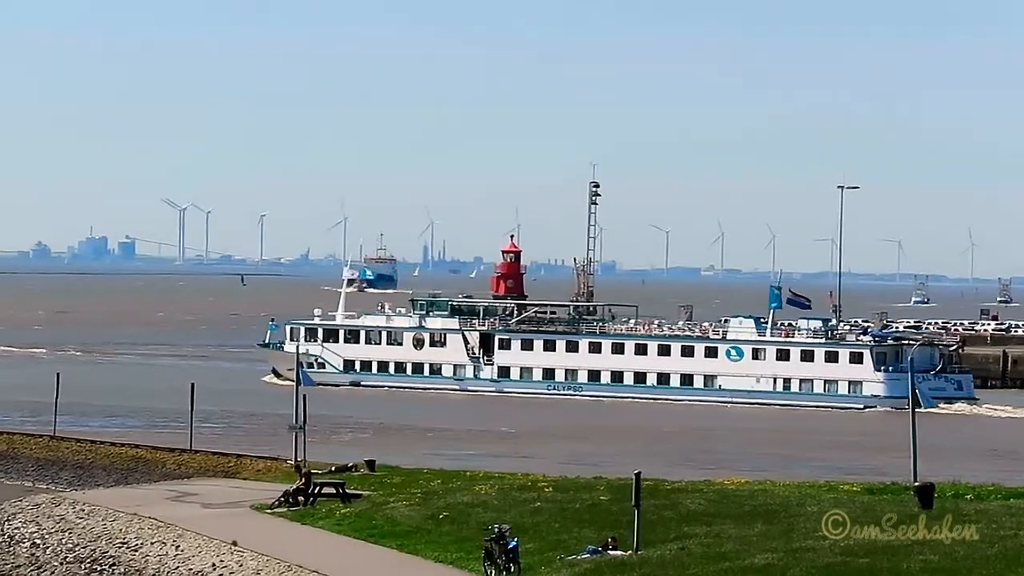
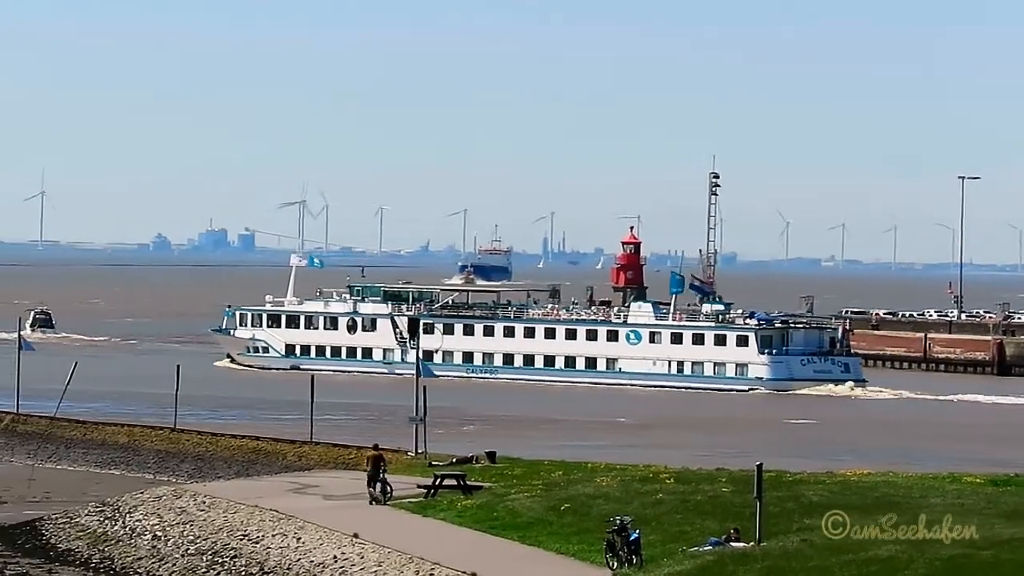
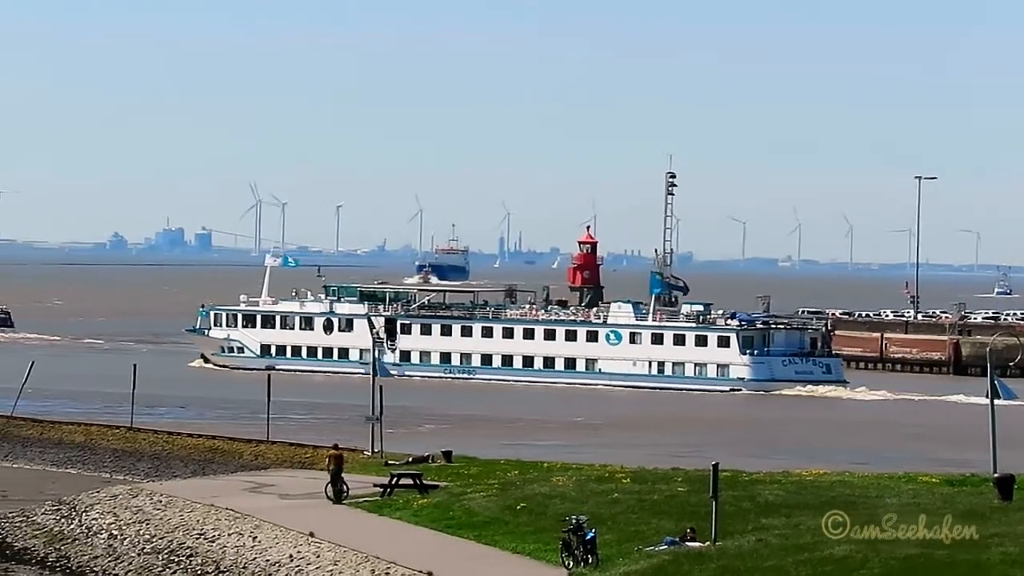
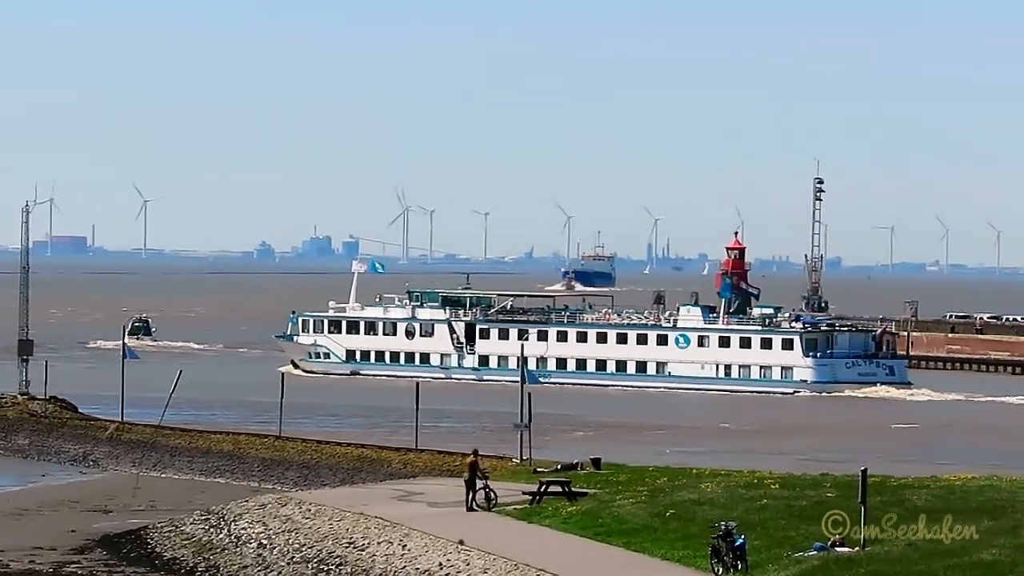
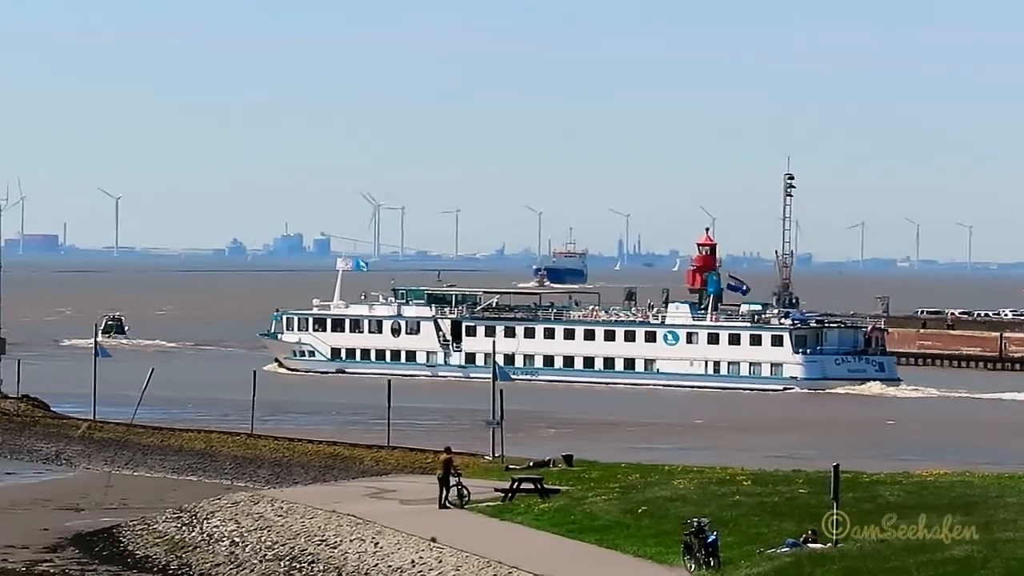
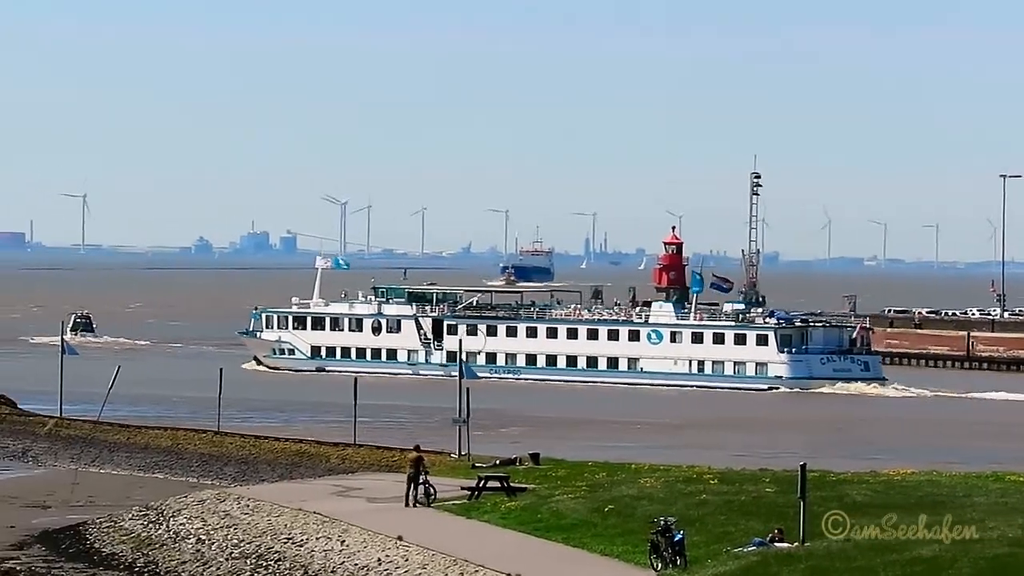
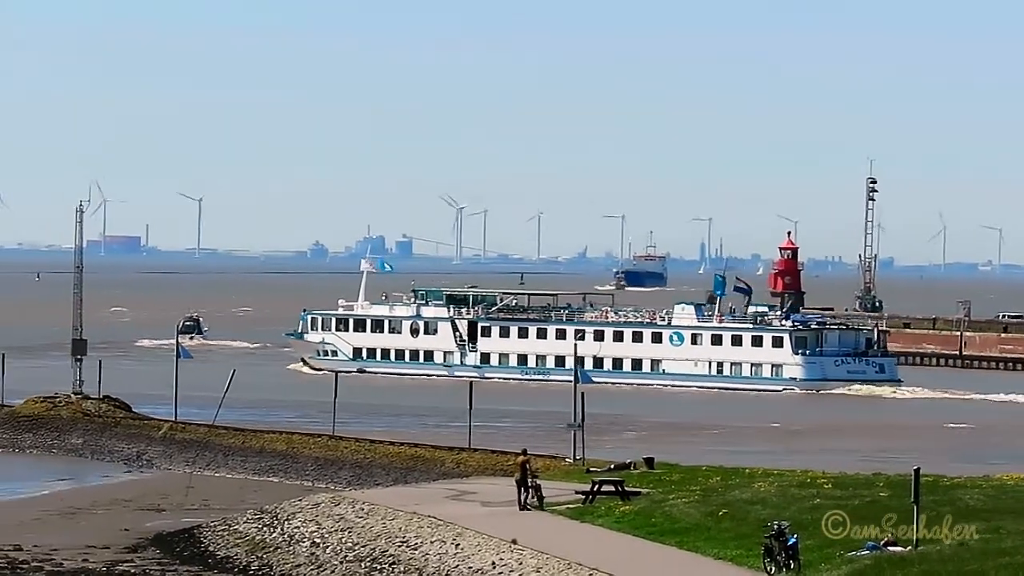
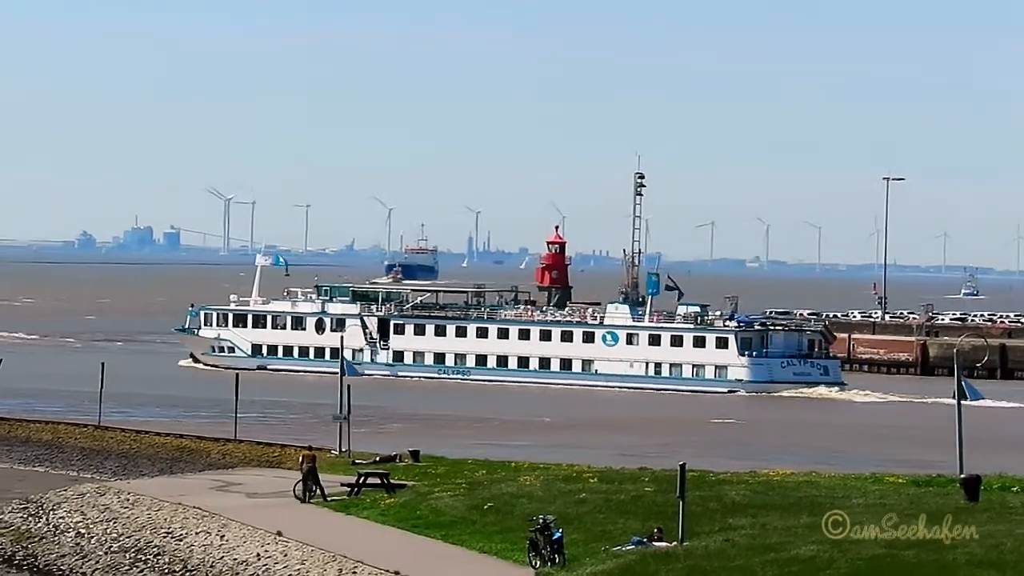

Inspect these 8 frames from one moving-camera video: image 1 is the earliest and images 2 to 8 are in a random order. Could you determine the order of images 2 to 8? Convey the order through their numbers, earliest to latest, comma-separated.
8, 3, 2, 6, 5, 4, 7
